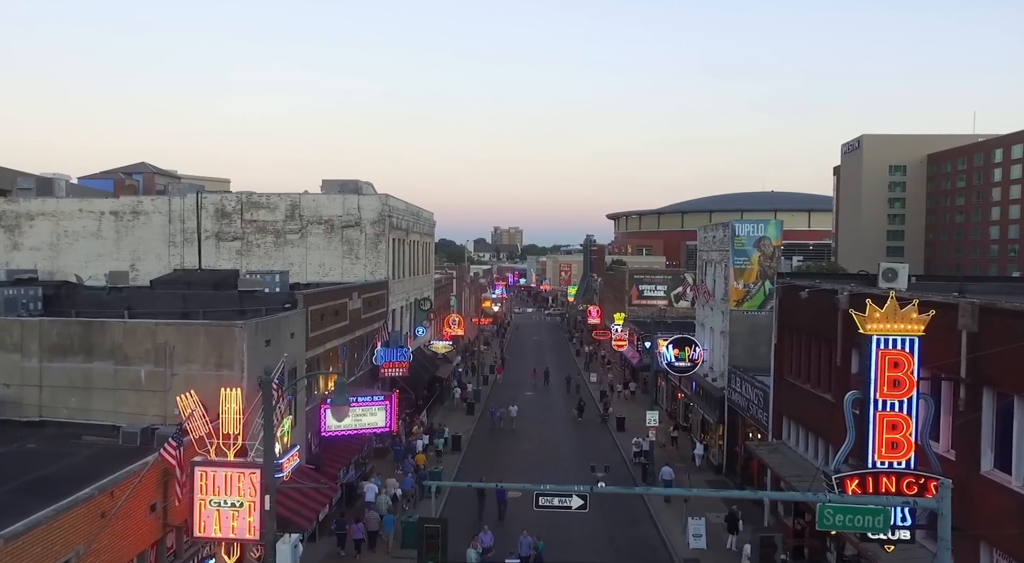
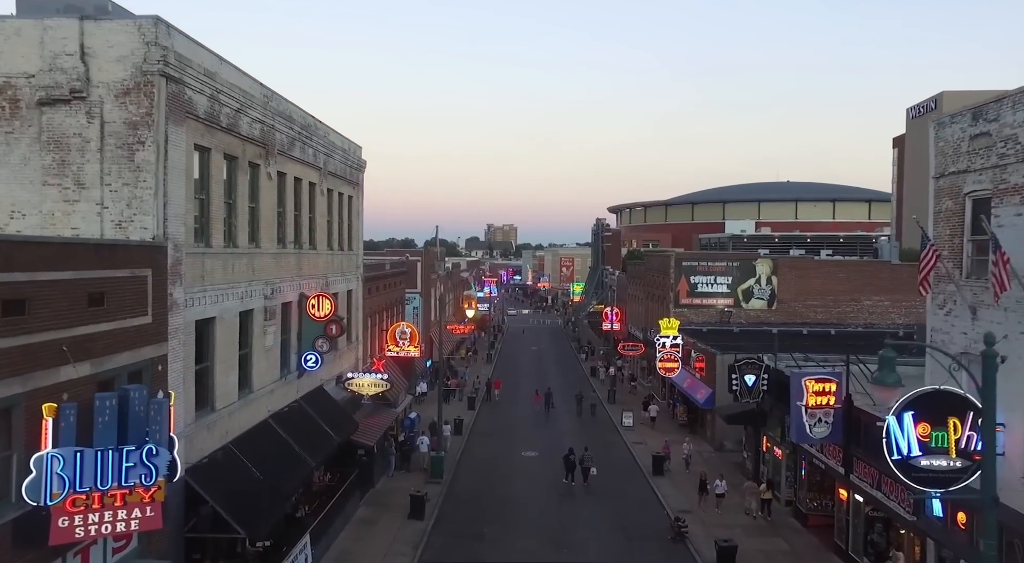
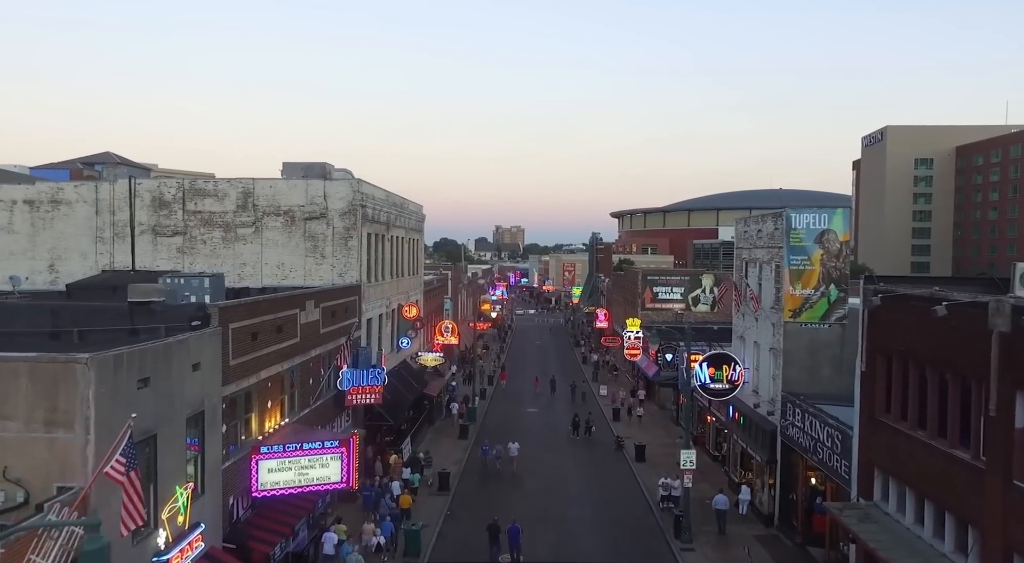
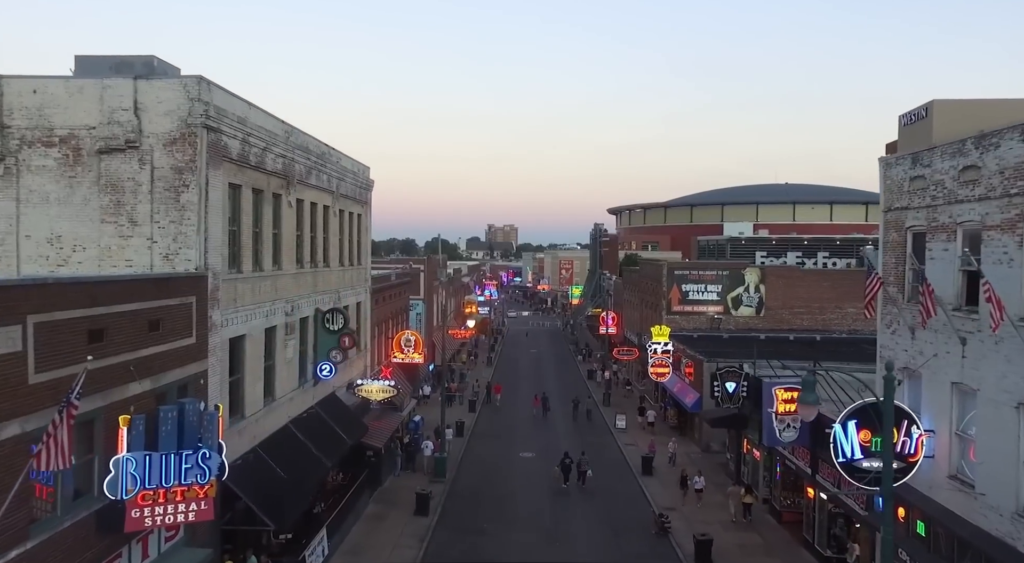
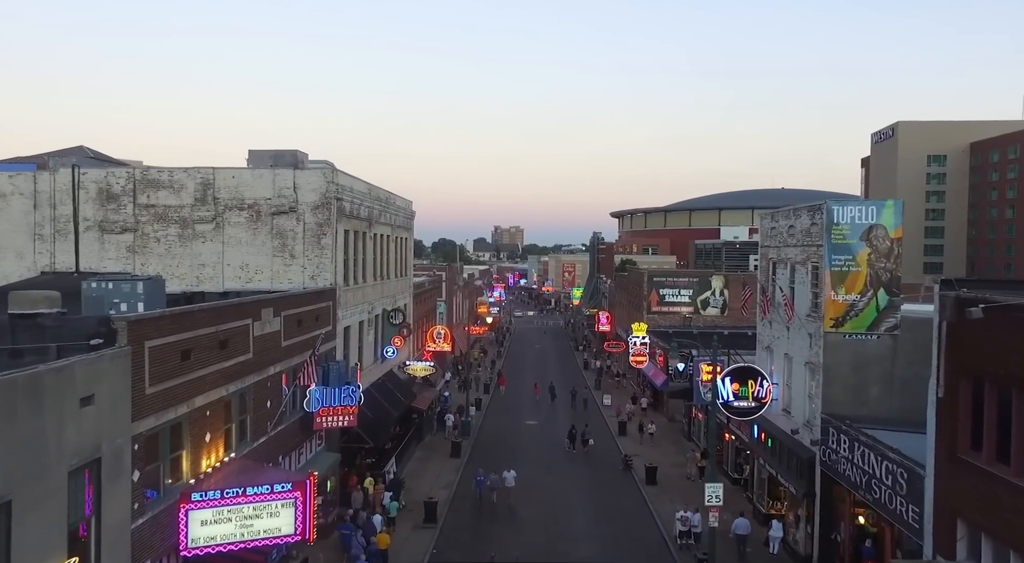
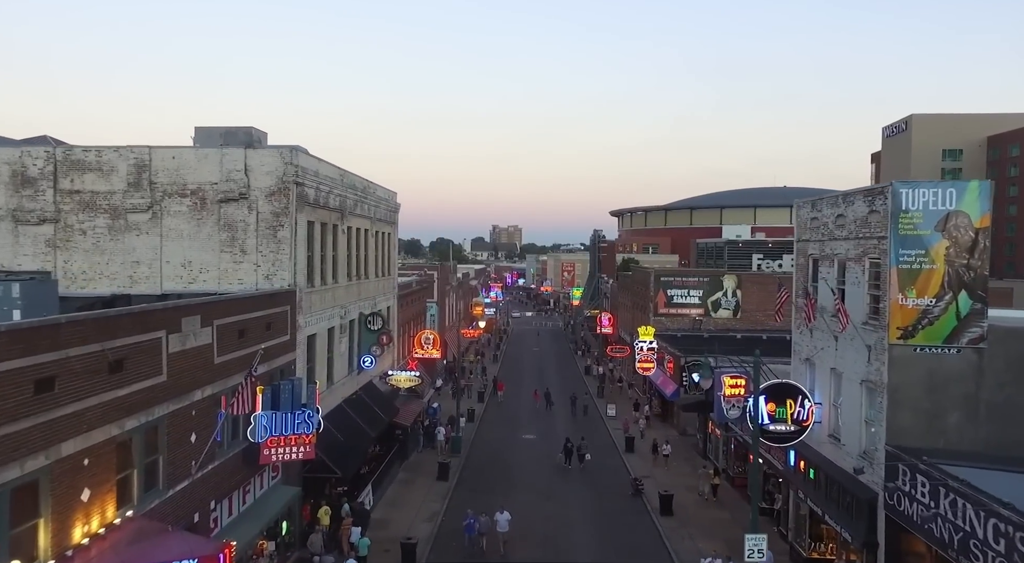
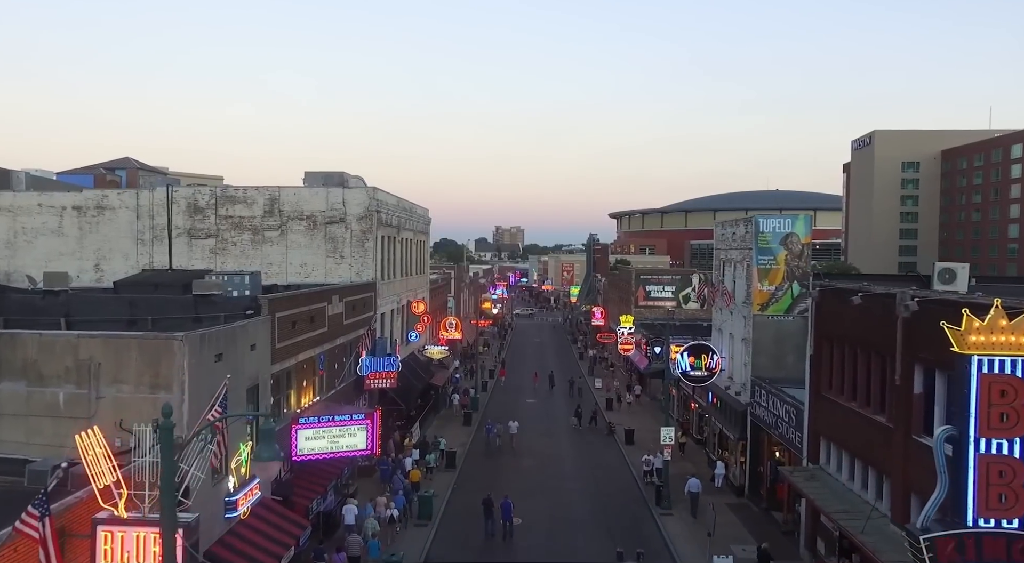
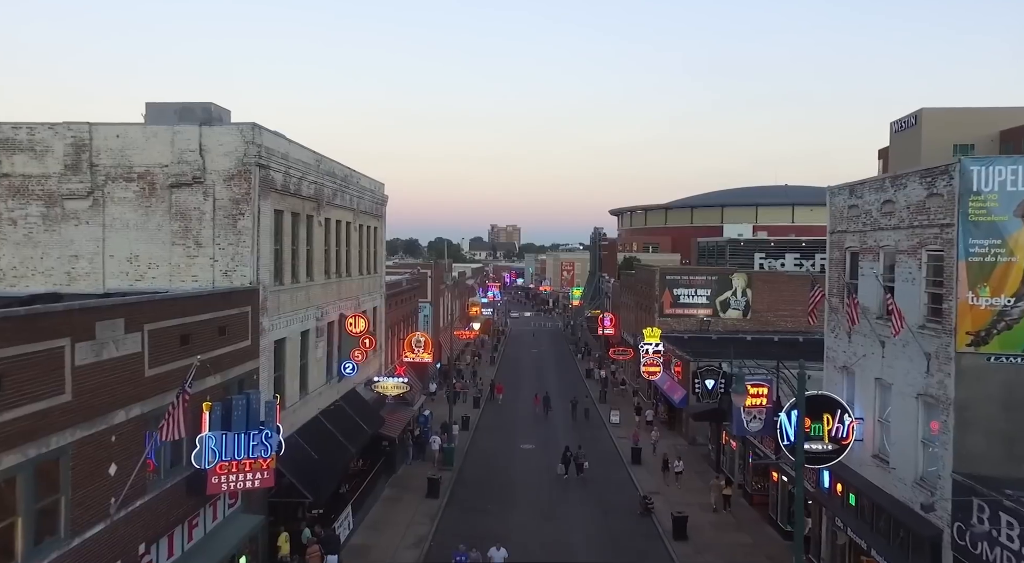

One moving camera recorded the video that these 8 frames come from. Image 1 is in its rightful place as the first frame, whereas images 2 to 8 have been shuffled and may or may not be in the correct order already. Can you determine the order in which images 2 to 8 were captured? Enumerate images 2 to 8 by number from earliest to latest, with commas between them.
7, 3, 5, 6, 8, 4, 2
